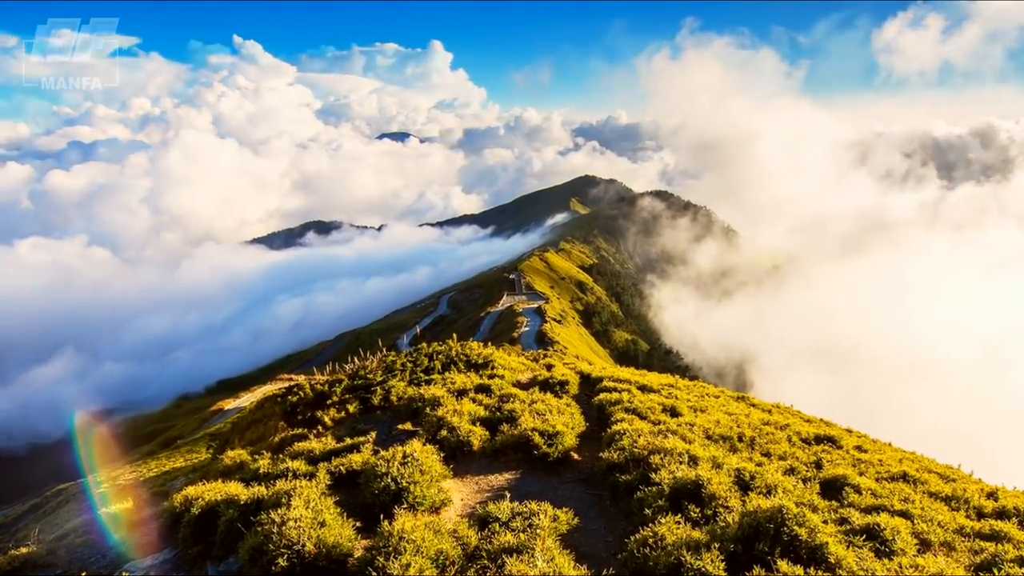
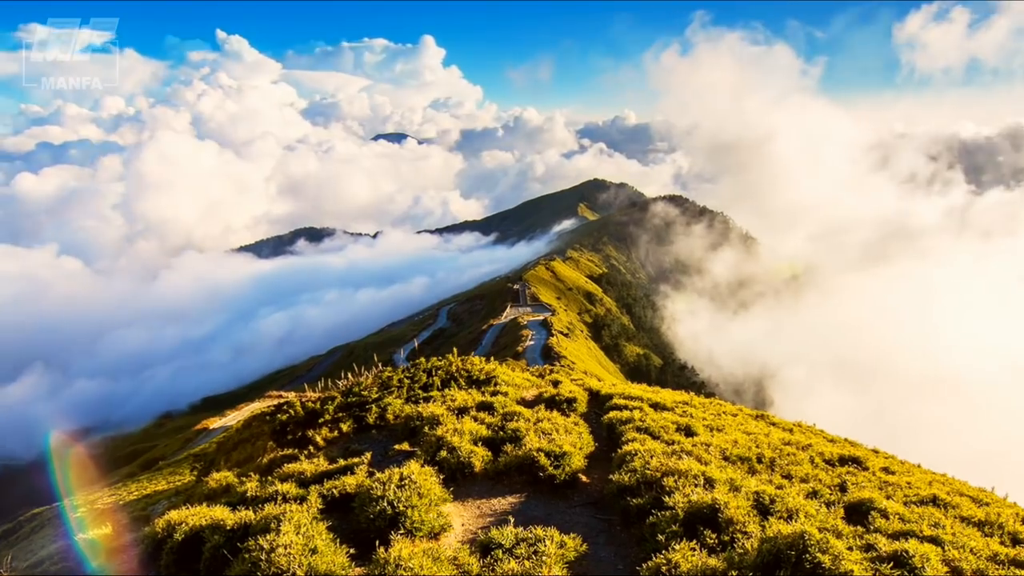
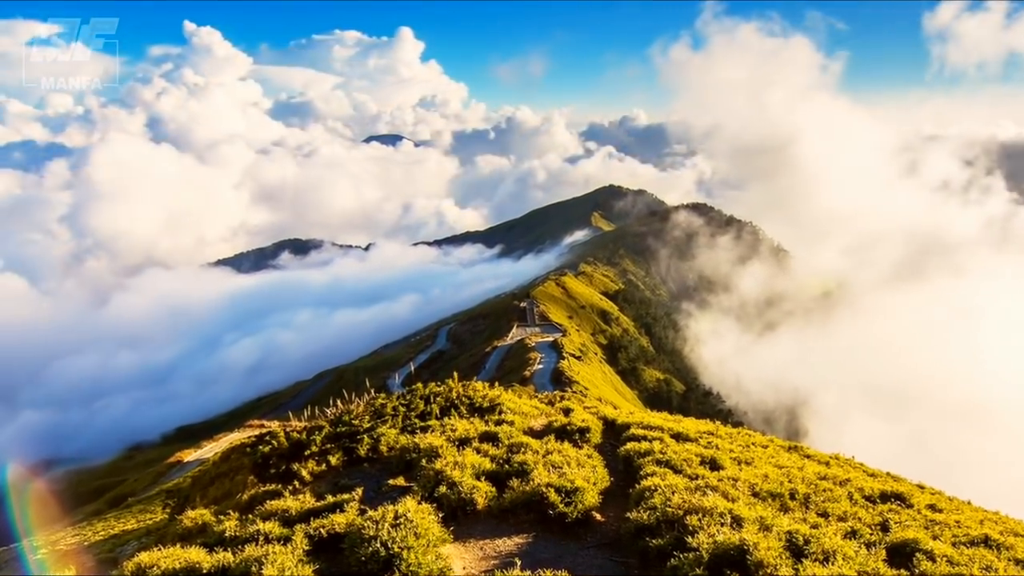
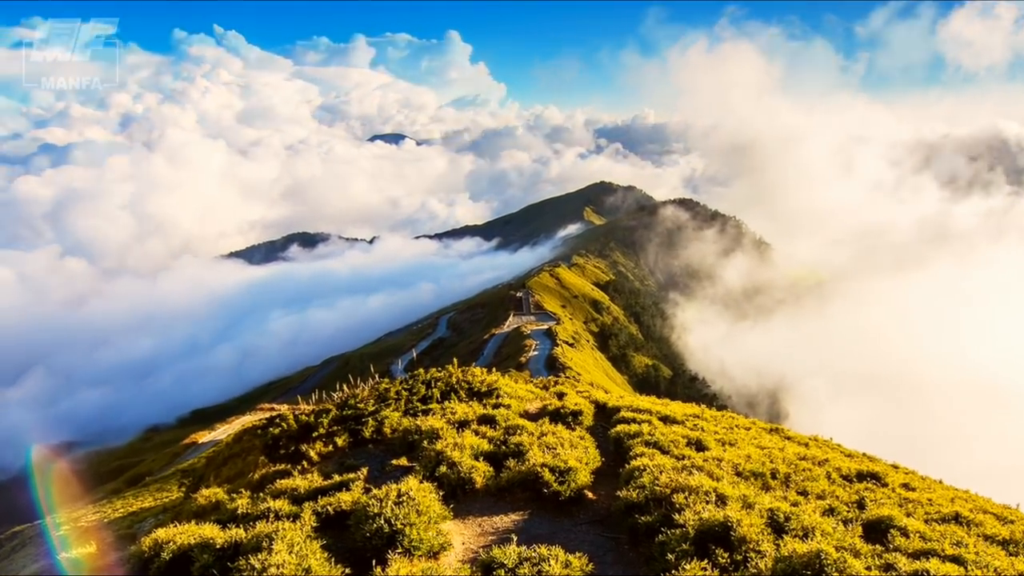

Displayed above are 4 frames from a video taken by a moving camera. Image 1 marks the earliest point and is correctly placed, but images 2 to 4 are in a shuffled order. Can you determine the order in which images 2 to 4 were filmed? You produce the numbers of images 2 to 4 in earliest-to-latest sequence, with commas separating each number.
2, 4, 3
